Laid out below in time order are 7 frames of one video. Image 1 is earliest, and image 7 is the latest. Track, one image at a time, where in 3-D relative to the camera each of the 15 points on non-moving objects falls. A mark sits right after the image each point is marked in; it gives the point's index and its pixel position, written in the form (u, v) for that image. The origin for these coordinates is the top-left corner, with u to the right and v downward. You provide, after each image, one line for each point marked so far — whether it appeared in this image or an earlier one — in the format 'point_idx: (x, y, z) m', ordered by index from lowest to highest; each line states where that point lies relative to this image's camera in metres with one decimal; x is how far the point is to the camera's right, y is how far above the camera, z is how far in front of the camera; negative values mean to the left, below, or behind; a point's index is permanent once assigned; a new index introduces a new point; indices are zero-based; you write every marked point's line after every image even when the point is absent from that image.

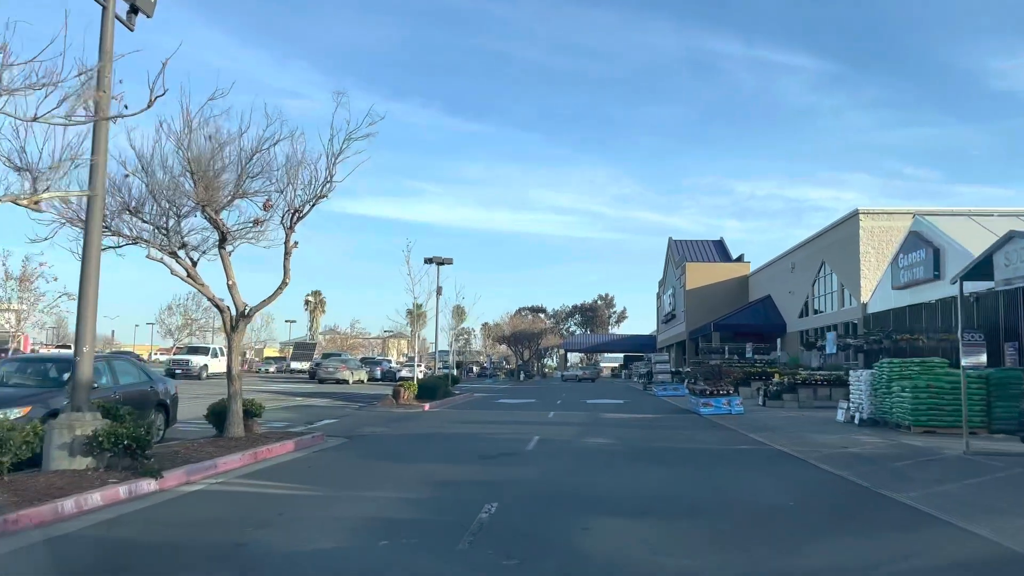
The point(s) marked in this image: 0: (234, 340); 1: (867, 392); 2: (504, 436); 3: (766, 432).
0: (-5.2, -1.0, +14.8) m
1: (+8.9, -2.6, +19.8) m
2: (-0.1, -3.4, +18.0) m
3: (+5.9, -3.3, +18.3) m
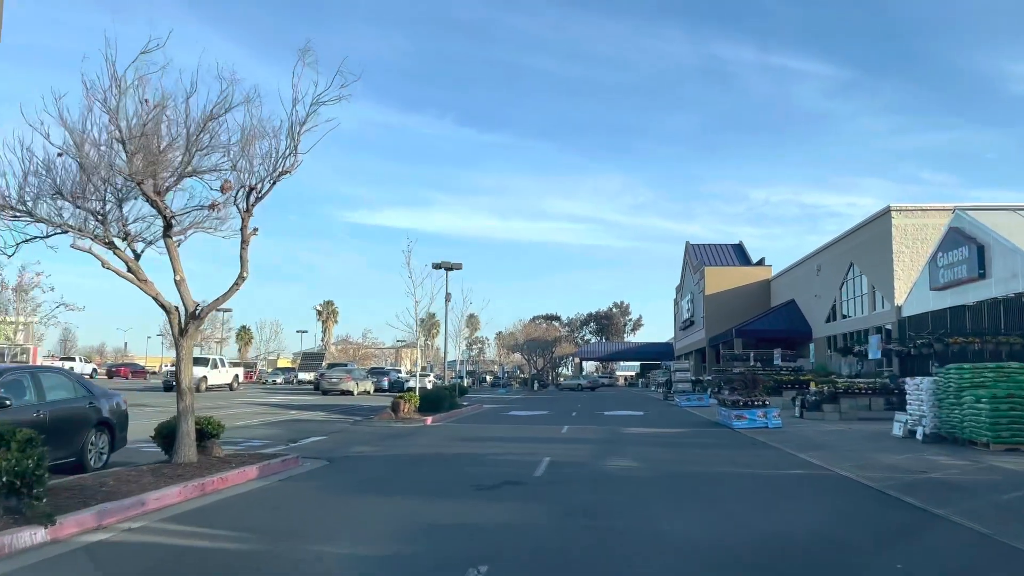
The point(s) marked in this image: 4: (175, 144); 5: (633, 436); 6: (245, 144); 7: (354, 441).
0: (-5.2, -0.9, +12.4) m
1: (+9.0, -2.5, +17.1) m
2: (0.0, -3.3, +15.5) m
3: (+6.0, -3.2, +15.7) m
4: (-5.2, +2.2, +12.1) m
5: (+3.0, -3.7, +19.5) m
6: (-4.0, +2.2, +11.8) m
7: (-3.9, -3.8, +19.6) m
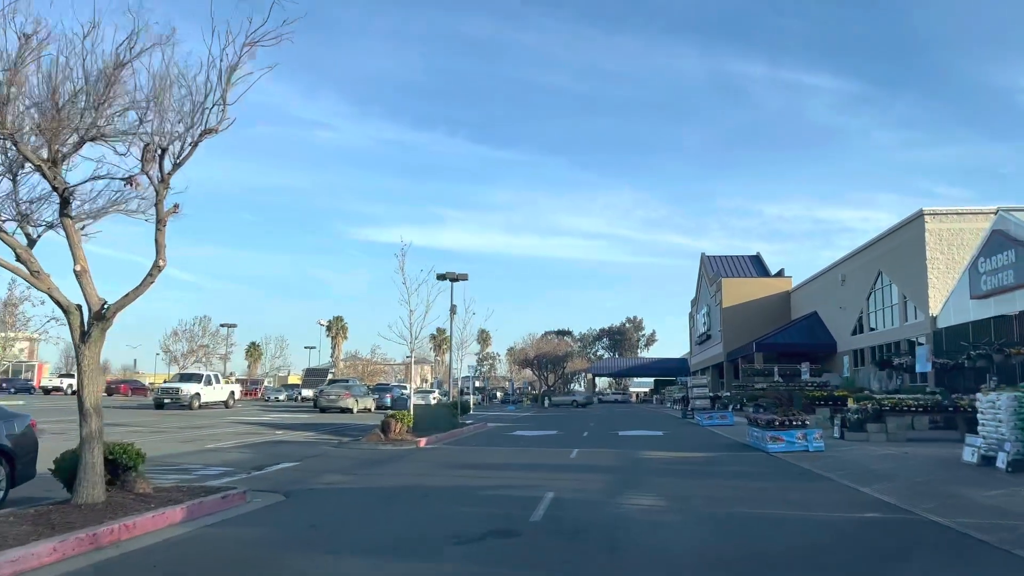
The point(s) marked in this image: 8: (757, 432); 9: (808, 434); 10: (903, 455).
0: (-5.3, -0.8, +9.8) m
1: (+9.0, -2.4, +14.3) m
2: (-0.1, -3.3, +12.8) m
3: (+5.9, -3.2, +12.8) m
4: (-5.3, +2.3, +9.6) m
5: (+3.0, -3.7, +16.7) m
6: (-4.1, +2.3, +9.2) m
7: (-3.9, -3.9, +16.9) m
8: (+6.2, -3.6, +20.0) m
9: (+7.0, -3.5, +18.8) m
10: (+8.7, -3.7, +17.6) m
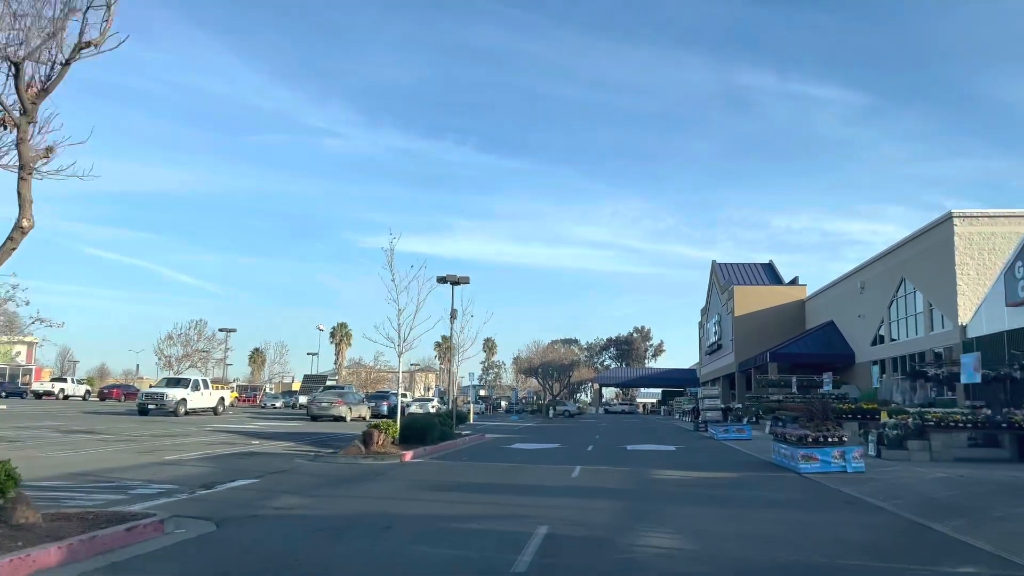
0: (-5.5, -0.5, +7.4) m
1: (+8.8, -2.3, +11.8) m
2: (-0.3, -3.1, +10.4) m
3: (+5.7, -3.0, +10.4) m
4: (-5.5, +2.6, +7.3) m
5: (+2.8, -3.6, +14.3) m
6: (-4.3, +2.6, +6.9) m
7: (-4.1, -3.7, +14.5) m
8: (+6.1, -3.6, +17.6) m
9: (+6.9, -3.4, +16.3) m
10: (+8.6, -3.7, +15.1) m
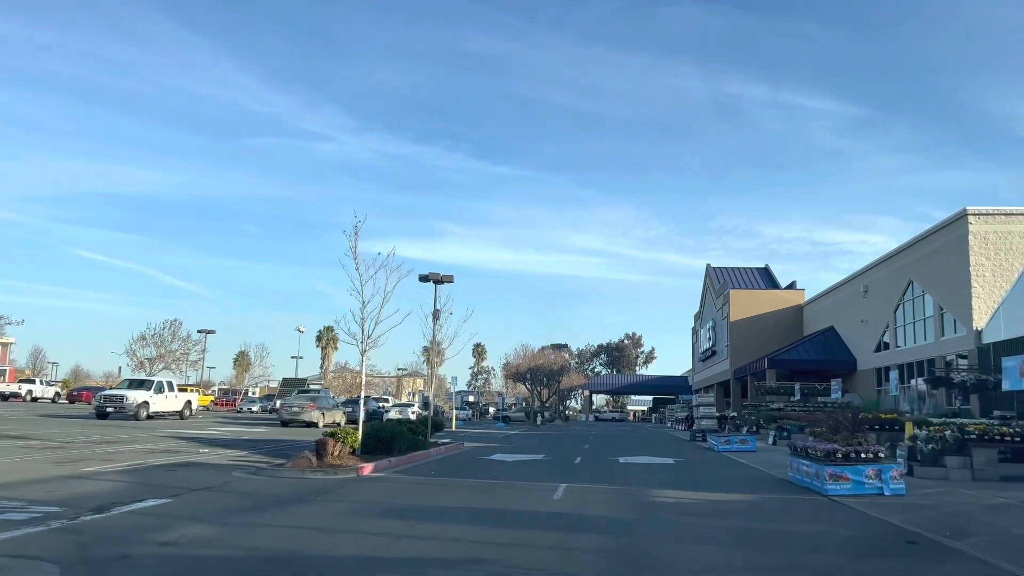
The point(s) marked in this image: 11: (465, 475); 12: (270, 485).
0: (-5.9, -0.1, +4.6) m
1: (+8.4, -2.1, +9.1) m
2: (-0.7, -2.7, +7.6) m
3: (+5.3, -2.7, +7.7) m
4: (-5.8, +3.0, +4.5) m
5: (+2.3, -3.3, +11.5) m
6: (-4.7, +3.0, +4.1) m
7: (-4.6, -3.3, +11.7) m
8: (+5.6, -3.3, +14.8) m
9: (+6.4, -3.2, +13.6) m
10: (+8.1, -3.4, +12.5) m
11: (-1.1, -4.4, +18.6) m
12: (-4.8, -3.9, +15.8) m
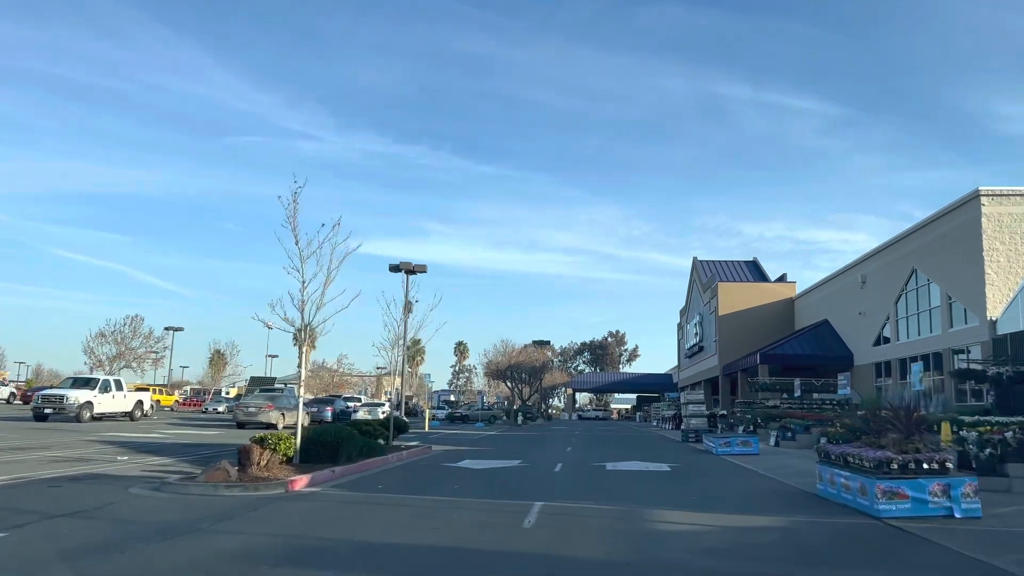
0: (-6.2, +0.4, +1.3) m
1: (+7.9, -1.6, +6.0) m
2: (-1.1, -2.2, +4.3) m
3: (+4.9, -2.2, +4.5) m
4: (-6.2, +3.5, +1.1) m
5: (+1.8, -2.8, +8.3) m
6: (-5.0, +3.5, +0.8) m
7: (-5.1, -2.8, +8.3) m
8: (+5.0, -2.8, +11.7) m
9: (+5.8, -2.6, +10.5) m
10: (+7.6, -2.9, +9.4) m
11: (-1.8, -3.9, +15.3) m
12: (-5.4, -3.4, +12.4) m
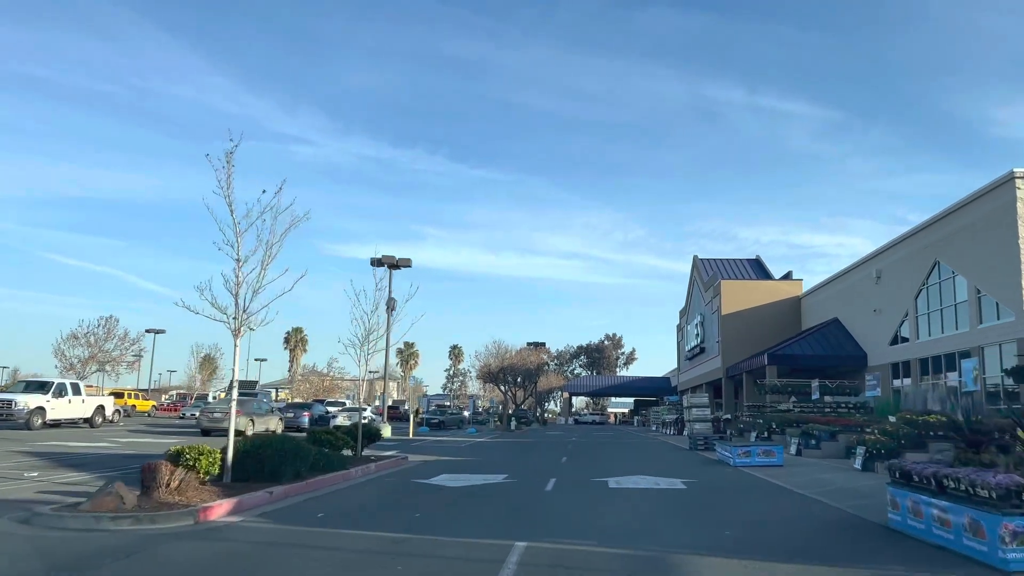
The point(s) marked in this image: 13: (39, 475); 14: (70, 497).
0: (-6.5, +0.9, -2.0) m
1: (+7.6, -1.1, +2.9) m
2: (-1.4, -1.8, +1.1) m
3: (+4.6, -1.7, +1.3) m
4: (-6.5, +4.0, -2.1) m
5: (+1.5, -2.3, +5.1) m
6: (-5.3, +3.9, -2.4) m
7: (-5.4, -2.4, +5.1) m
8: (+4.7, -2.4, +8.5) m
9: (+5.5, -2.2, +7.3) m
10: (+7.3, -2.5, +6.2) m
11: (-2.1, -3.5, +12.1) m
12: (-5.7, -3.0, +9.2) m
13: (-10.4, -4.1, +17.4) m
14: (-7.1, -3.4, +12.6) m
